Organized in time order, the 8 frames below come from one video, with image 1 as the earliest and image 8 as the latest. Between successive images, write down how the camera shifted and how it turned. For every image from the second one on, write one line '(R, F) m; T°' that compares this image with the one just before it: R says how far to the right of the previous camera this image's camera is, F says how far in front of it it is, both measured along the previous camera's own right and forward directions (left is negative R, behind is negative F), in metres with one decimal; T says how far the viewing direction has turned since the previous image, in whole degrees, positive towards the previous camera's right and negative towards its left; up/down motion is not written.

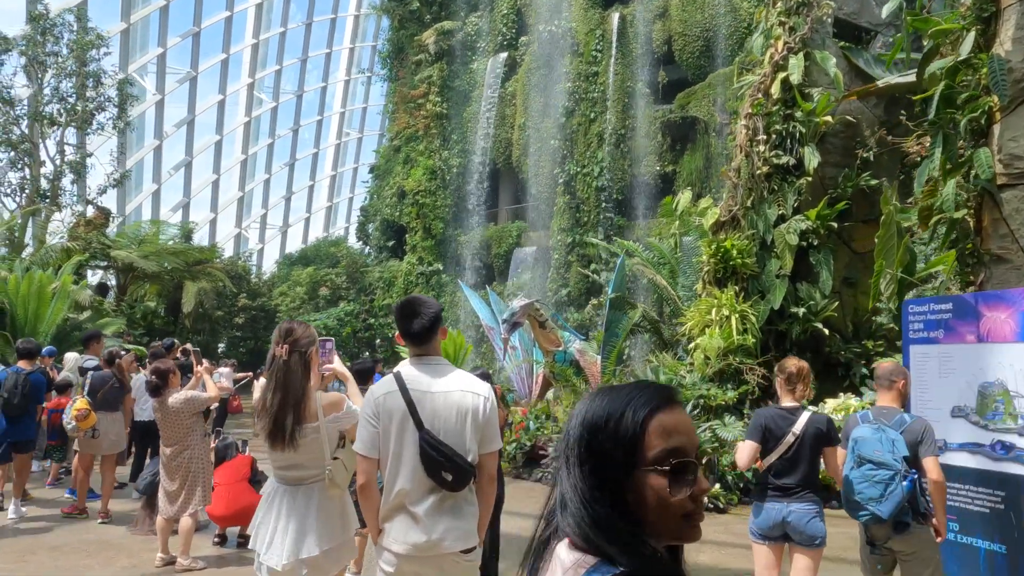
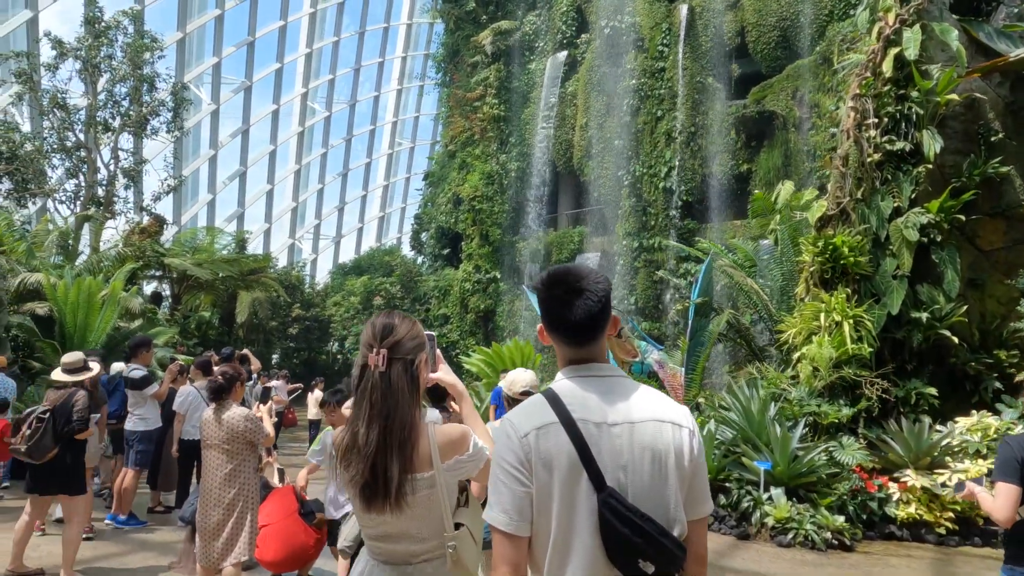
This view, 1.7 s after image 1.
(-0.3, +0.9) m; -4°
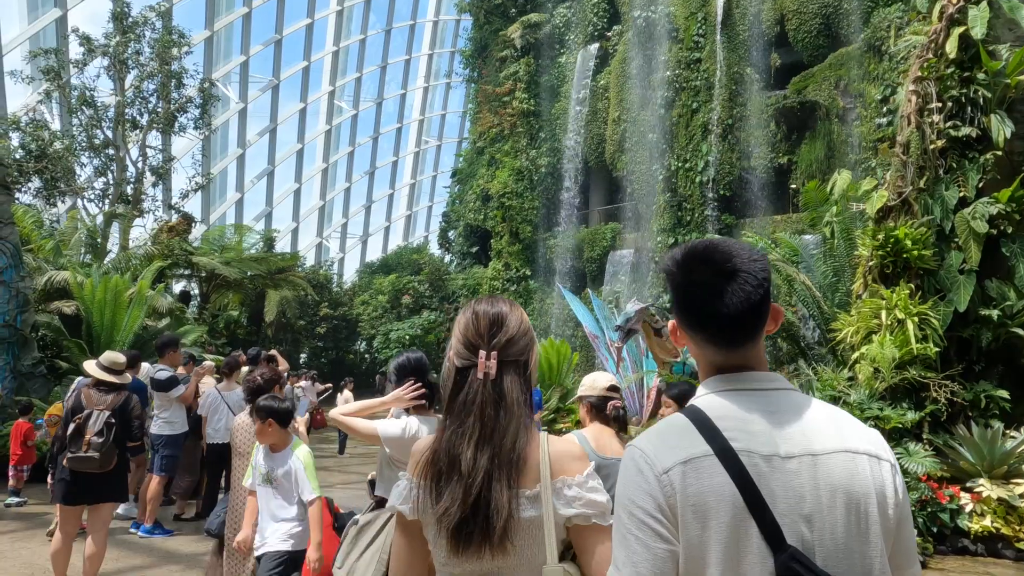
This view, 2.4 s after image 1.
(-0.1, +0.4) m; -2°
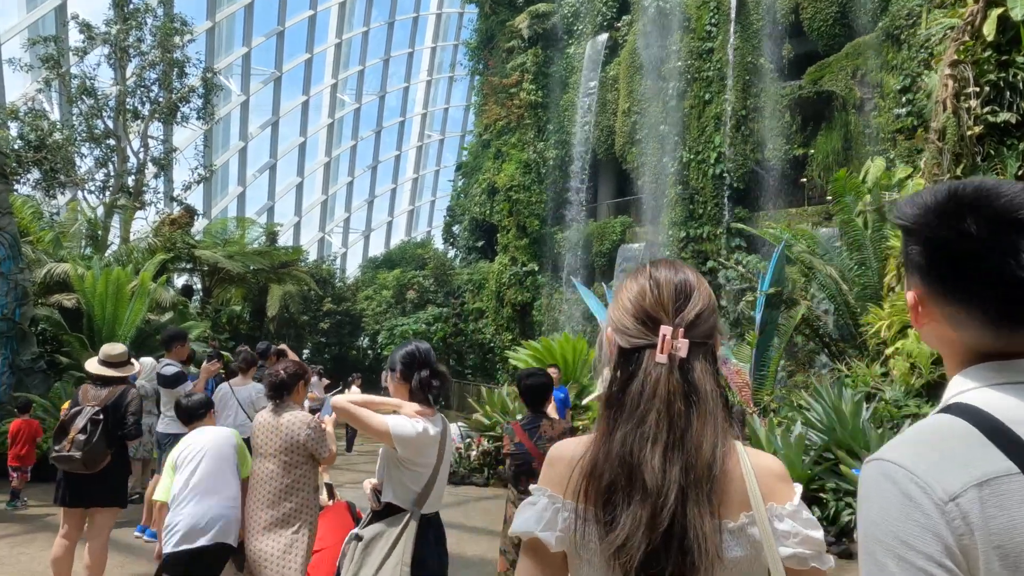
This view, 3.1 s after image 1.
(-0.2, +0.3) m; 0°
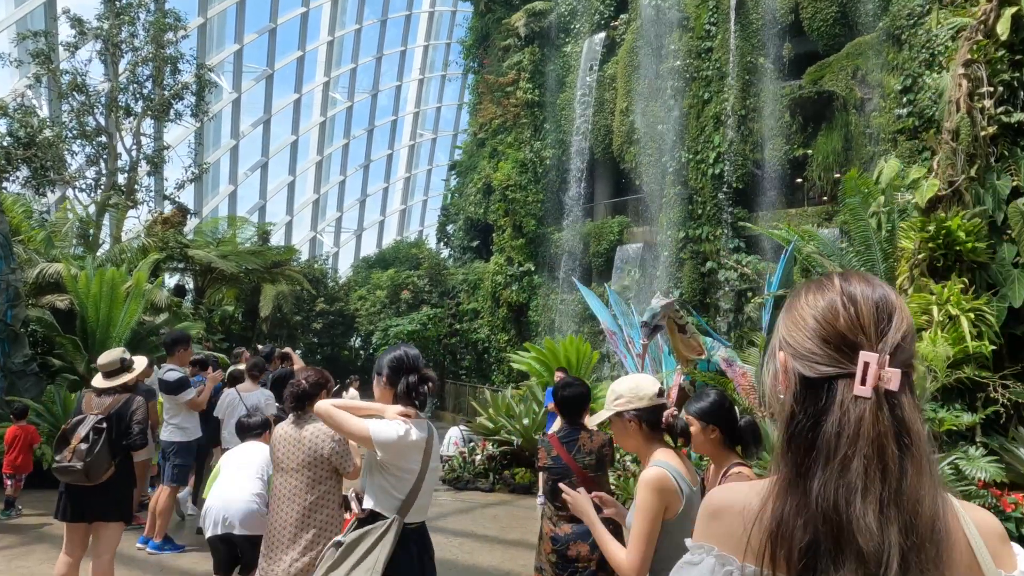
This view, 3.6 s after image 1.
(-0.2, +0.2) m; +1°
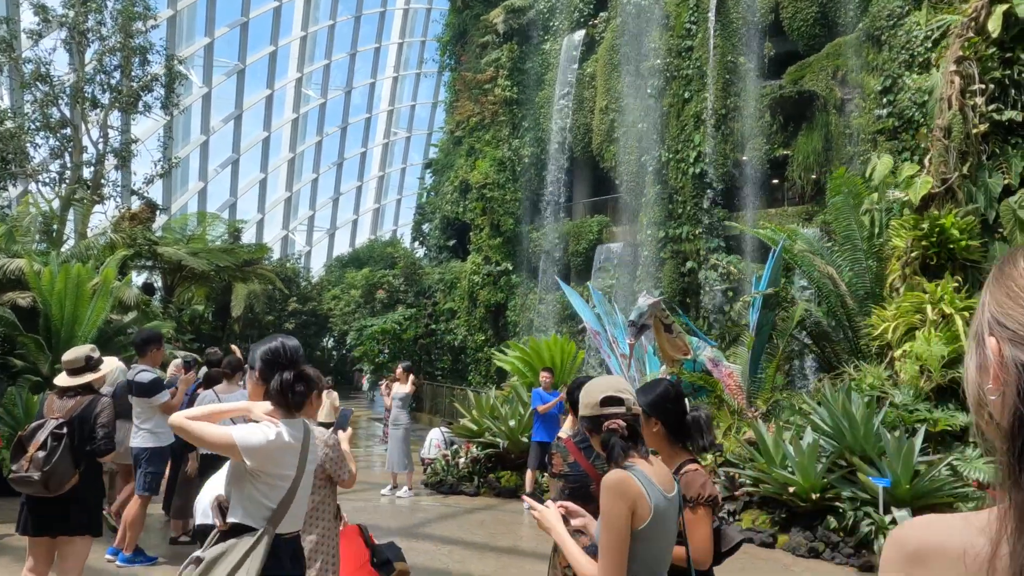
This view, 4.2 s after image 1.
(-0.1, +0.2) m; +2°
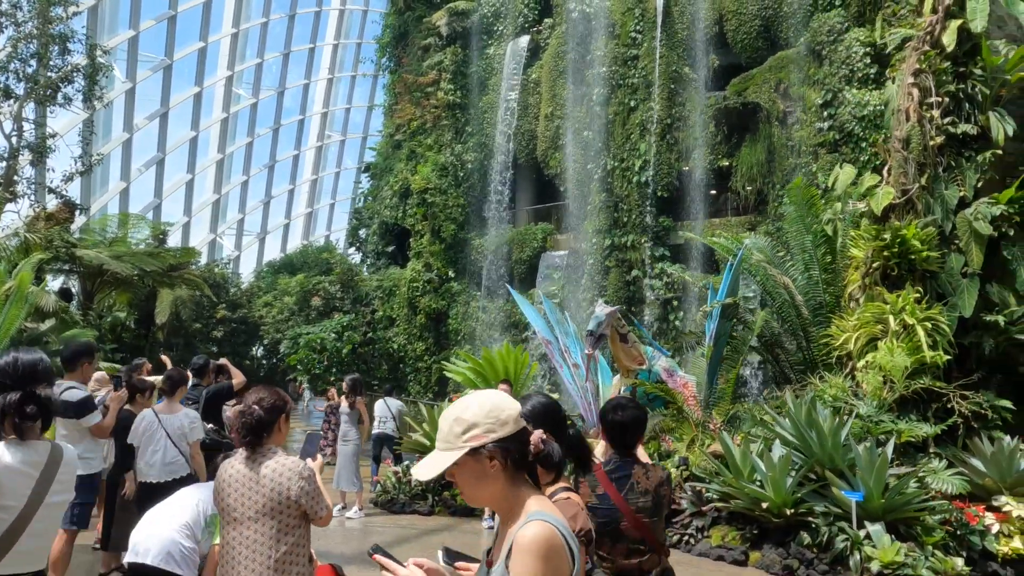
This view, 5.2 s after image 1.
(-0.3, +0.4) m; +5°
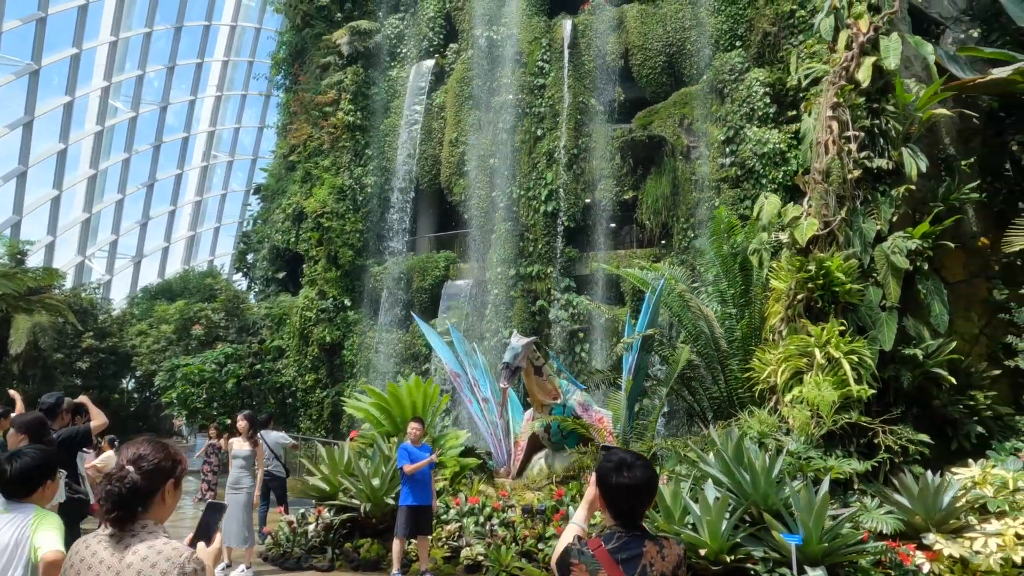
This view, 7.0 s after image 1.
(-0.2, +0.6) m; +8°
